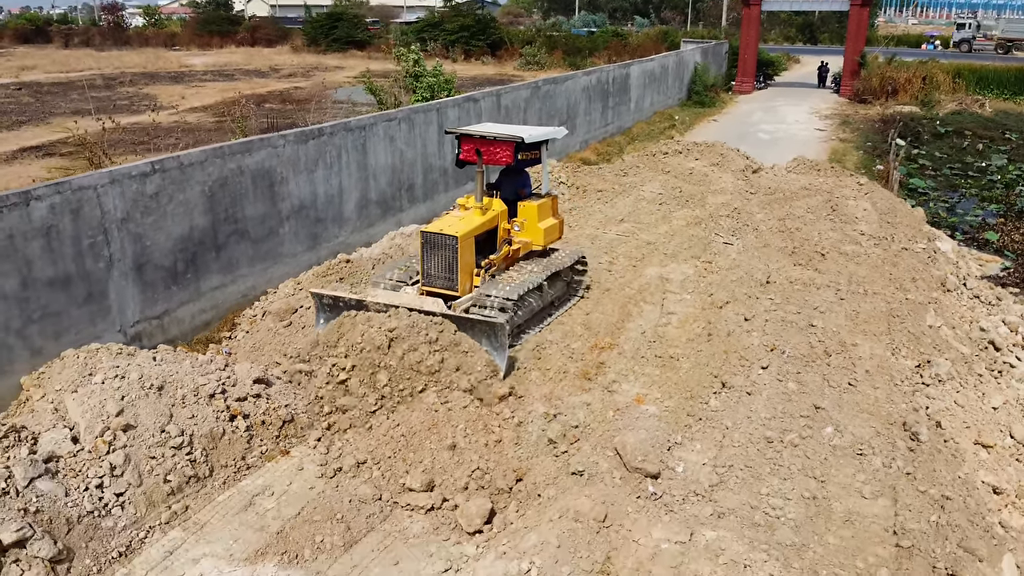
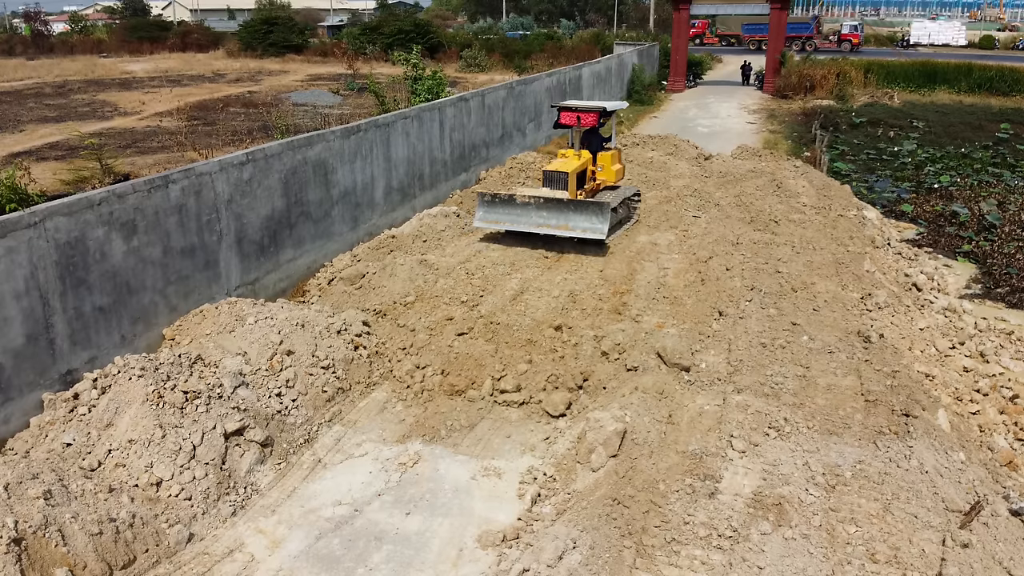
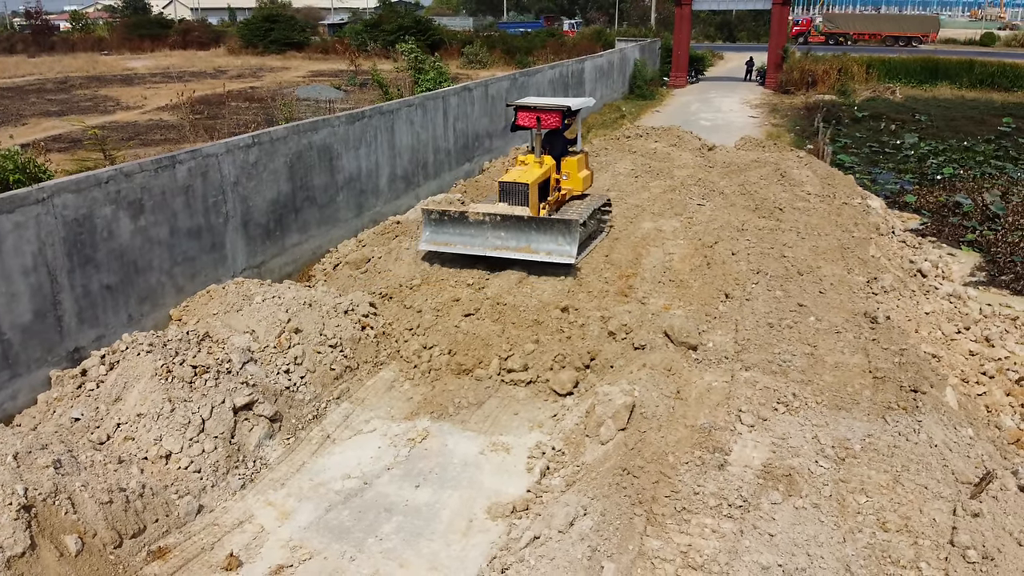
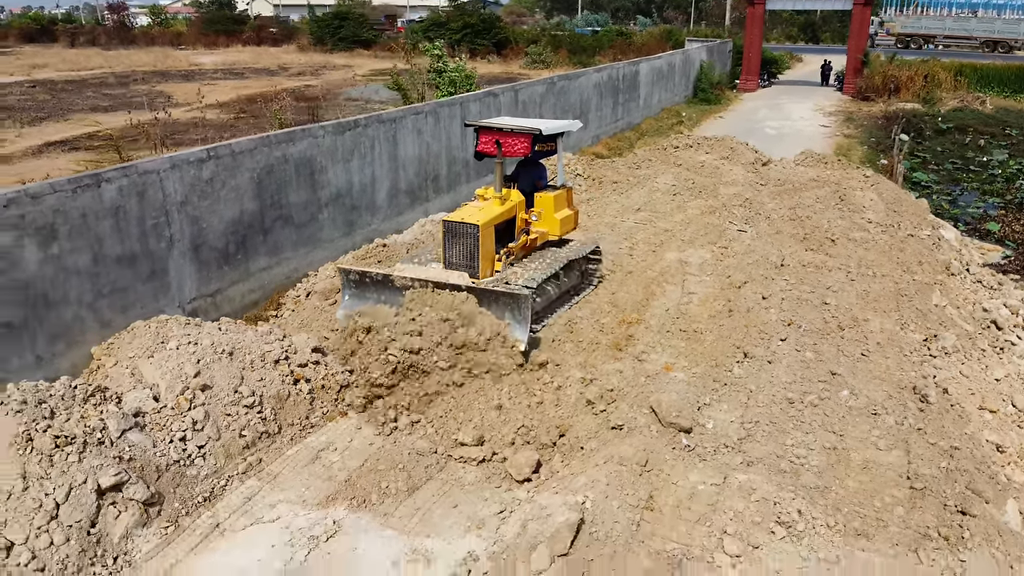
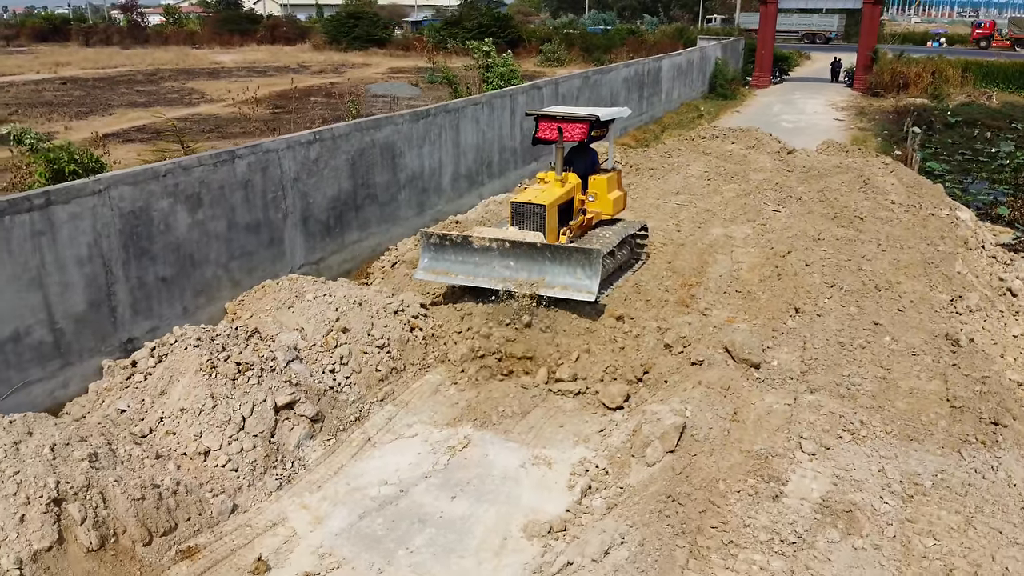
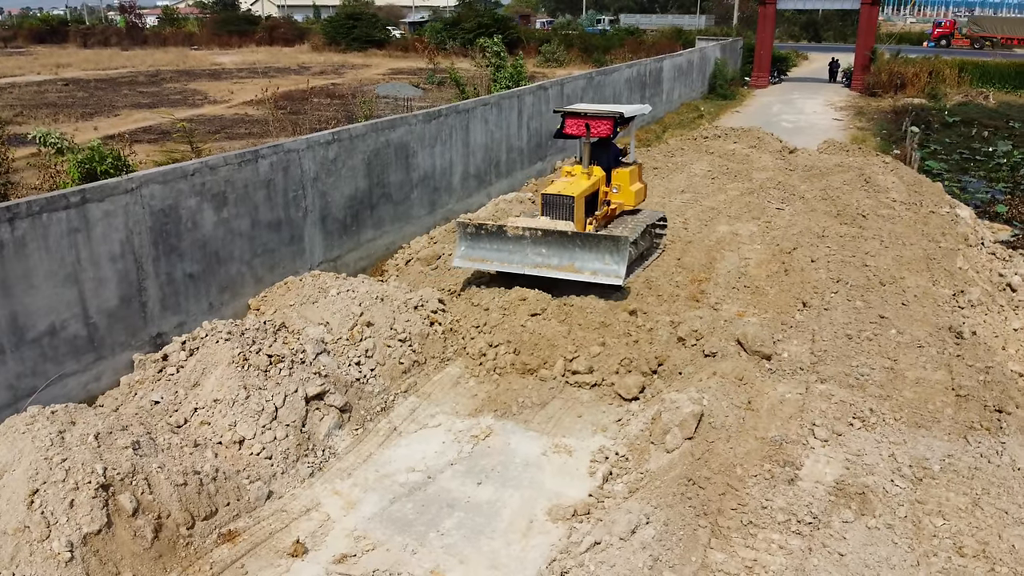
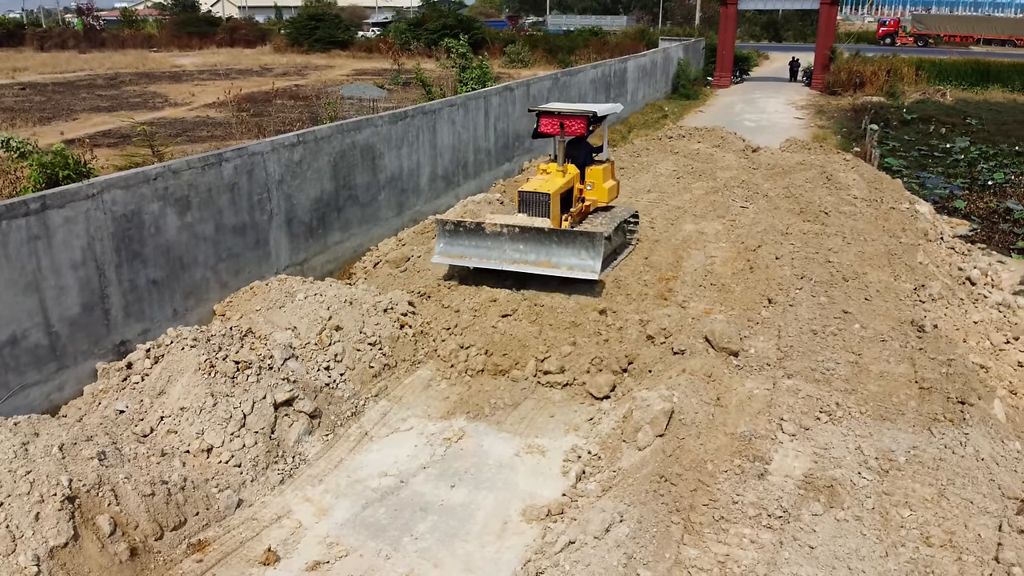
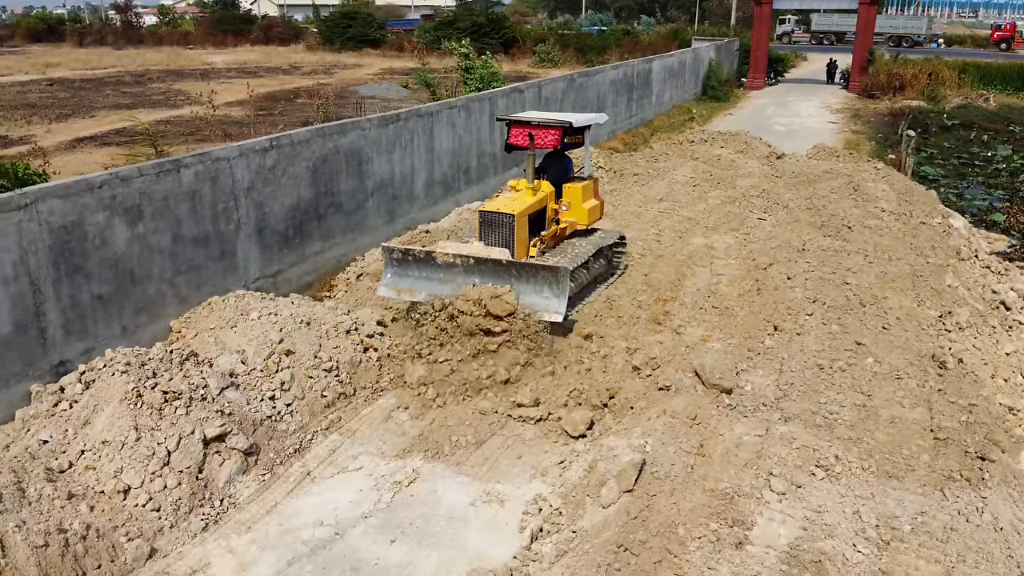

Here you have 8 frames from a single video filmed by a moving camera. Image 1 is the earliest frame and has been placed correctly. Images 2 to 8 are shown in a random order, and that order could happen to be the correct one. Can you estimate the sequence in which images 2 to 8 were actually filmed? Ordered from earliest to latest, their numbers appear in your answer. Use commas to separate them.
4, 8, 5, 6, 7, 3, 2
